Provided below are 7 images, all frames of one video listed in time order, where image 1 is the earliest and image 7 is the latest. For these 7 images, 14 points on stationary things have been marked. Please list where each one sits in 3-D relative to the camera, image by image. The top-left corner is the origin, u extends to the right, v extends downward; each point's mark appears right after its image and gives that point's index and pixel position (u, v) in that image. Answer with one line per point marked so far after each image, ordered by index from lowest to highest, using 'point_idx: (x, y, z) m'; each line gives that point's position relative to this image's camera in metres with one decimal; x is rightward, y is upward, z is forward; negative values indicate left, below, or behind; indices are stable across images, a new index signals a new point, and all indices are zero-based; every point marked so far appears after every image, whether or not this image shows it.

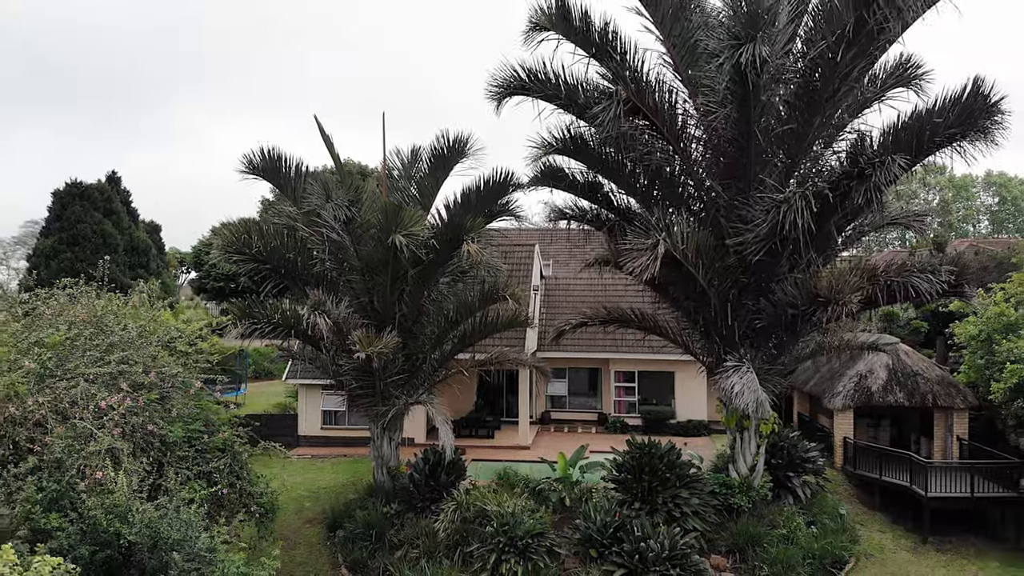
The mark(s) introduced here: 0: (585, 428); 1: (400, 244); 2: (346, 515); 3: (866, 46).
0: (+1.5, -2.9, +12.2) m
1: (-1.4, +0.6, +7.4) m
2: (-2.4, -3.2, +8.3) m
3: (+4.3, +2.9, +7.3) m
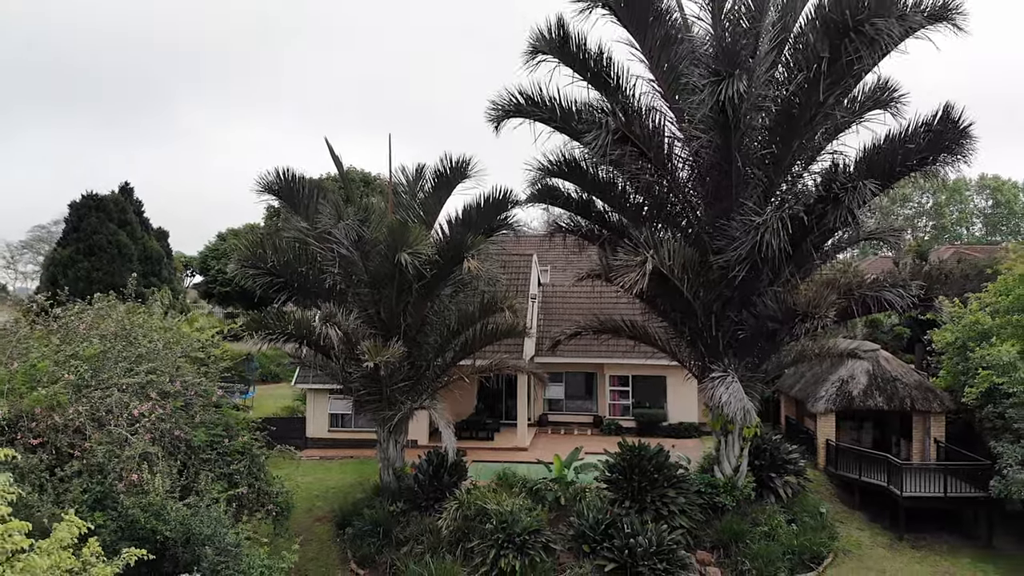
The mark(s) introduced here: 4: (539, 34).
0: (+1.5, -3.1, +12.7) m
1: (-1.4, +0.4, +7.9) m
2: (-2.4, -3.4, +8.8) m
3: (+4.3, +2.7, +7.8) m
4: (+0.4, +3.8, +8.7) m
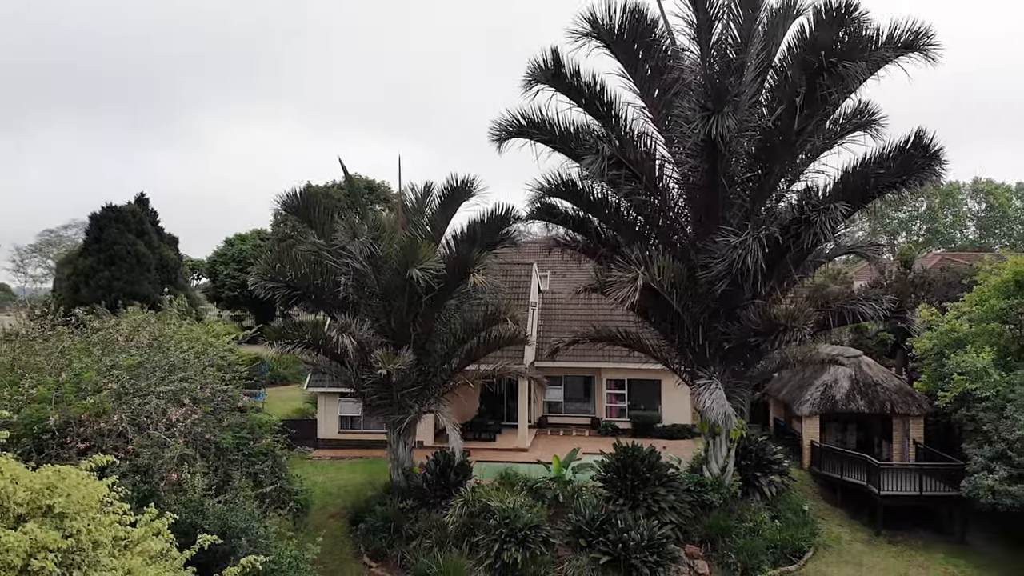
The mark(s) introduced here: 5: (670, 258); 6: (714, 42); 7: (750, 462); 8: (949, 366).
0: (+1.5, -3.3, +13.4) m
1: (-1.4, +0.2, +8.6) m
2: (-2.4, -3.6, +9.4) m
3: (+4.4, +2.5, +8.4) m
4: (+0.4, +3.6, +9.3) m
5: (+2.4, +0.5, +8.7) m
6: (+3.0, +3.7, +8.7) m
7: (+4.3, -3.1, +10.4) m
8: (+8.3, -1.5, +10.9) m
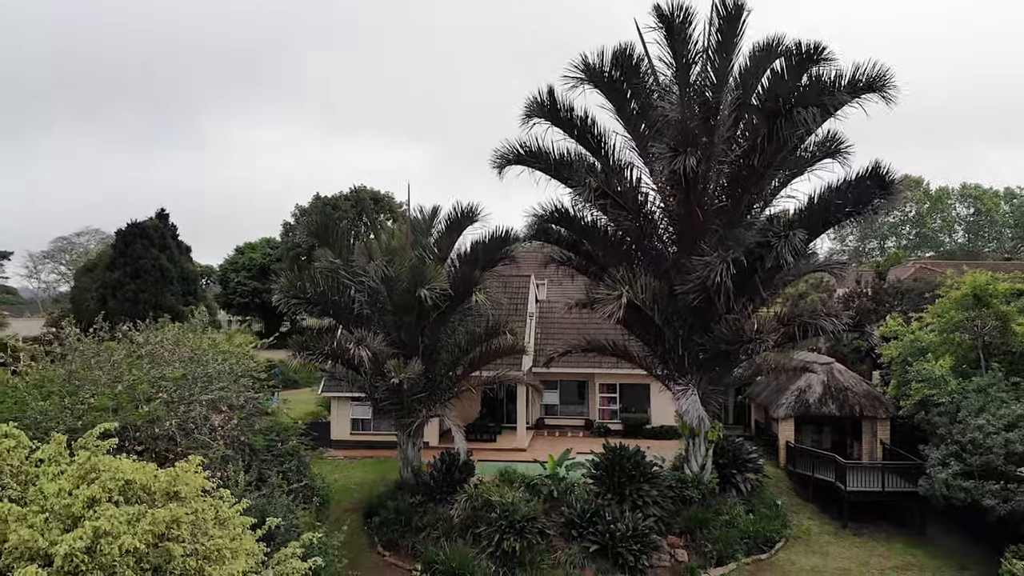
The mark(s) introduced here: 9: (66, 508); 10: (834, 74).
0: (+1.5, -3.6, +14.4) m
1: (-1.4, -0.1, +9.5) m
2: (-2.4, -3.9, +10.4) m
3: (+4.3, +2.2, +9.4) m
4: (+0.4, +3.3, +10.3) m
5: (+2.3, +0.2, +9.7) m
6: (+3.0, +3.4, +9.7) m
7: (+4.2, -3.4, +11.4) m
8: (+8.2, -1.7, +11.9) m
9: (-2.6, -1.3, +3.4) m
10: (+5.1, +3.4, +9.2) m
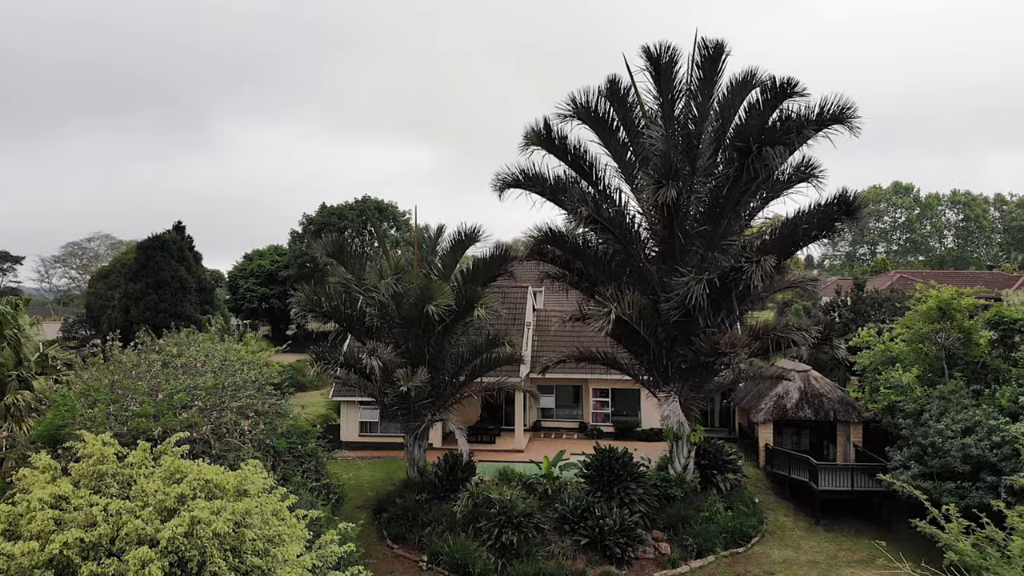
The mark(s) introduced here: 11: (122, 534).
0: (+1.5, -3.9, +15.3) m
1: (-1.5, -0.4, +10.5) m
2: (-2.4, -4.2, +11.3) m
3: (+4.3, +1.9, +10.4) m
4: (+0.4, +3.0, +11.2) m
5: (+2.3, -0.1, +10.6) m
6: (+3.0, +3.1, +10.7) m
7: (+4.2, -3.7, +12.3) m
8: (+8.2, -2.0, +12.8) m
9: (-2.6, -1.6, +4.3) m
10: (+5.0, +3.1, +10.1) m
11: (-2.7, -1.7, +4.1) m
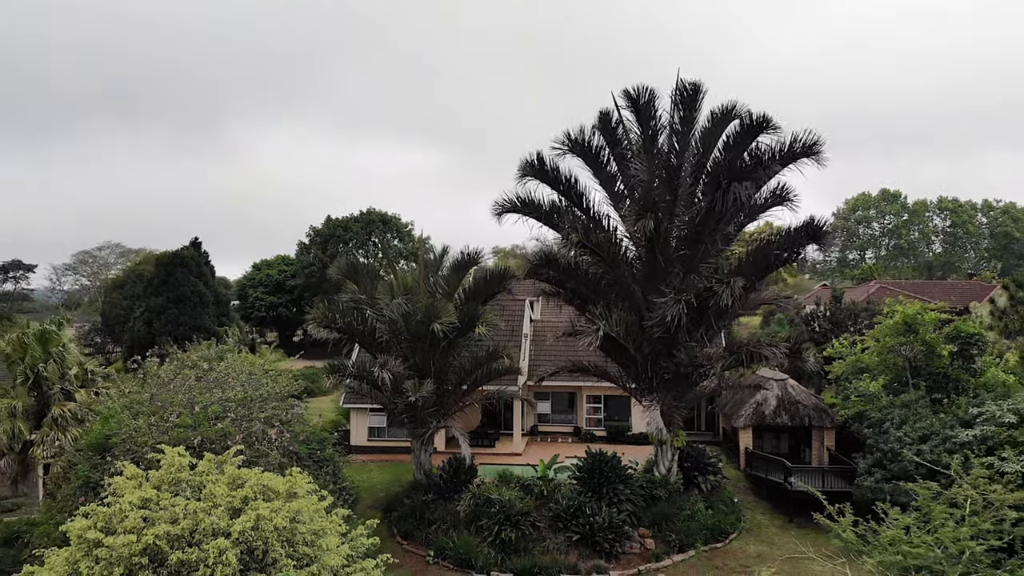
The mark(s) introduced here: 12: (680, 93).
0: (+1.4, -4.2, +16.4) m
1: (-1.5, -0.8, +11.5) m
2: (-2.4, -4.6, +12.4) m
3: (+4.3, +1.5, +11.4) m
4: (+0.3, +2.6, +12.2) m
5: (+2.3, -0.5, +11.7) m
6: (+3.0, +2.8, +11.7) m
7: (+4.2, -4.1, +13.4) m
8: (+8.2, -2.4, +13.9) m
9: (-2.6, -2.0, +5.4) m
10: (+5.0, +2.7, +11.1) m
11: (-2.7, -2.1, +5.1) m
12: (+3.4, +3.9, +11.6) m
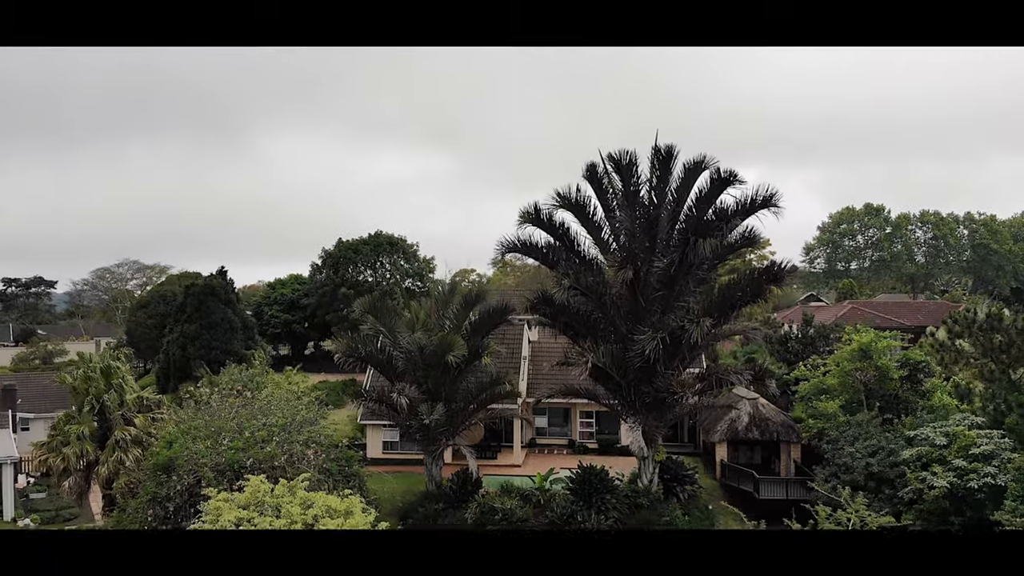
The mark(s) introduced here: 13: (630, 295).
0: (+1.4, -5.1, +18.1) m
1: (-1.5, -1.6, +13.3) m
2: (-2.4, -5.4, +14.1) m
3: (+4.3, +0.7, +13.2) m
4: (+0.3, +1.8, +14.0) m
5: (+2.3, -1.3, +13.4) m
6: (+3.0, +1.9, +13.5) m
7: (+4.2, -4.9, +15.1) m
8: (+8.2, -3.3, +15.7) m
9: (-2.6, -2.8, +7.1) m
10: (+5.0, +1.9, +12.9) m
11: (-2.7, -3.0, +6.8) m
12: (+3.4, +3.1, +13.4) m
13: (+2.8, -0.1, +13.4) m
